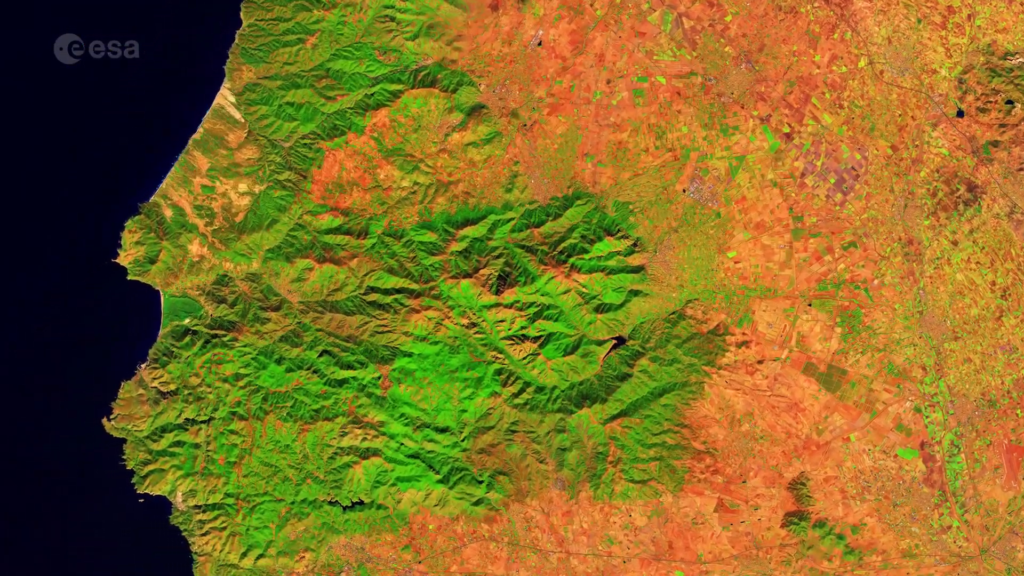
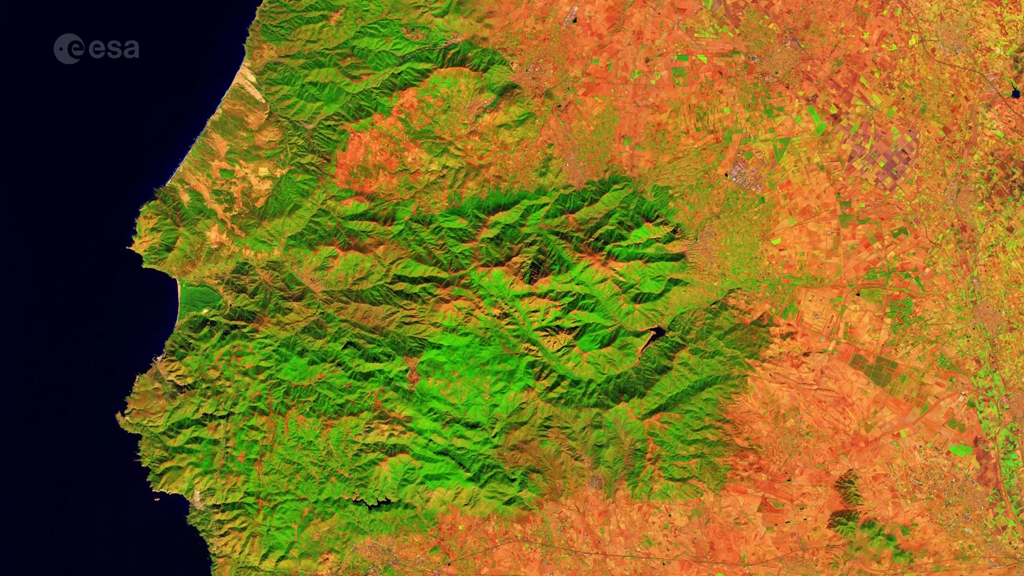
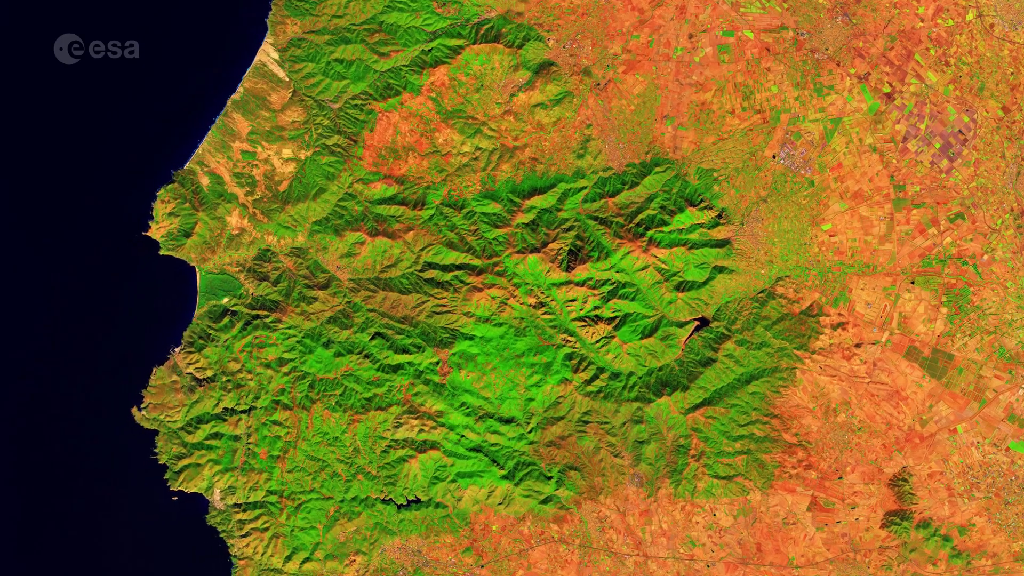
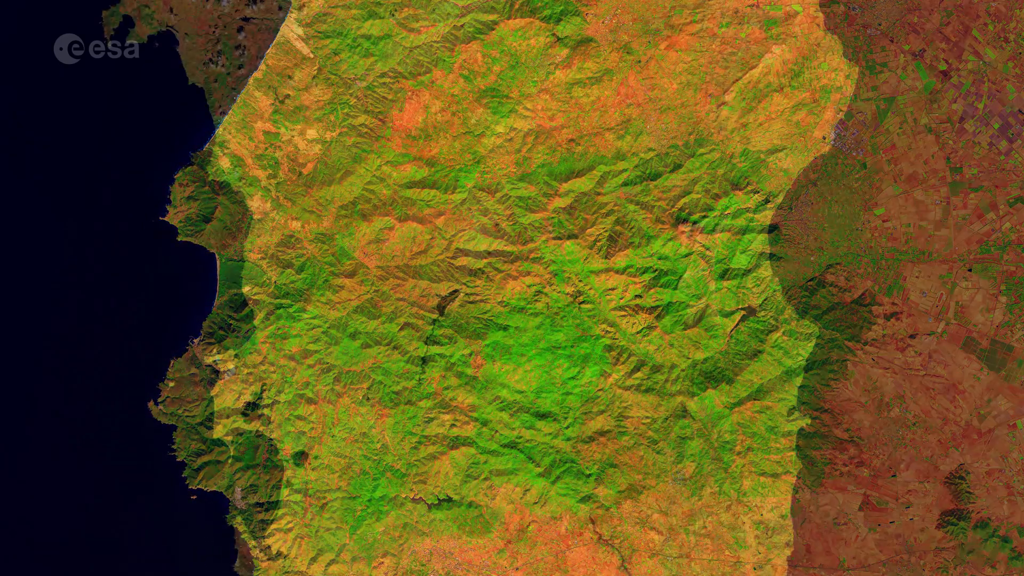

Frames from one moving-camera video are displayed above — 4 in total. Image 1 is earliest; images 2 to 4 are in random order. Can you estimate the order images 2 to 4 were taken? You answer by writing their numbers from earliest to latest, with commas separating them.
2, 3, 4
